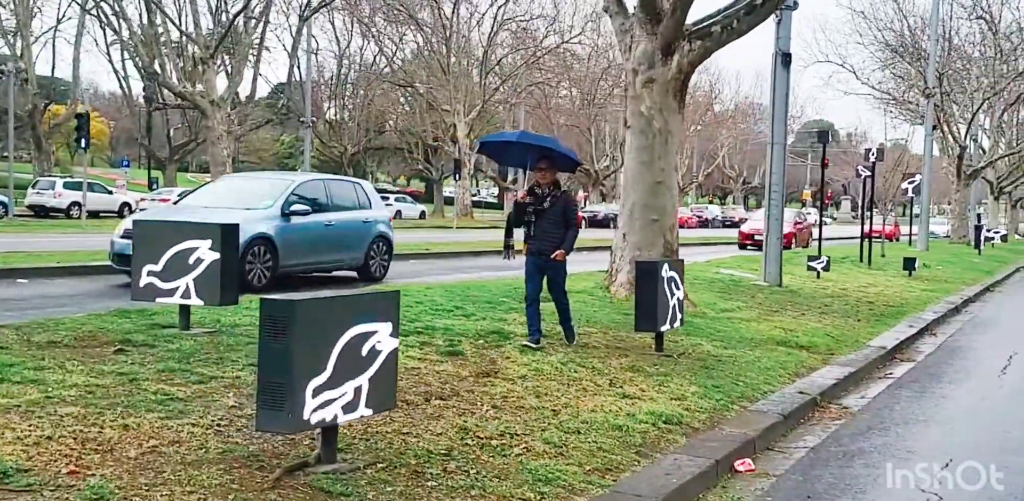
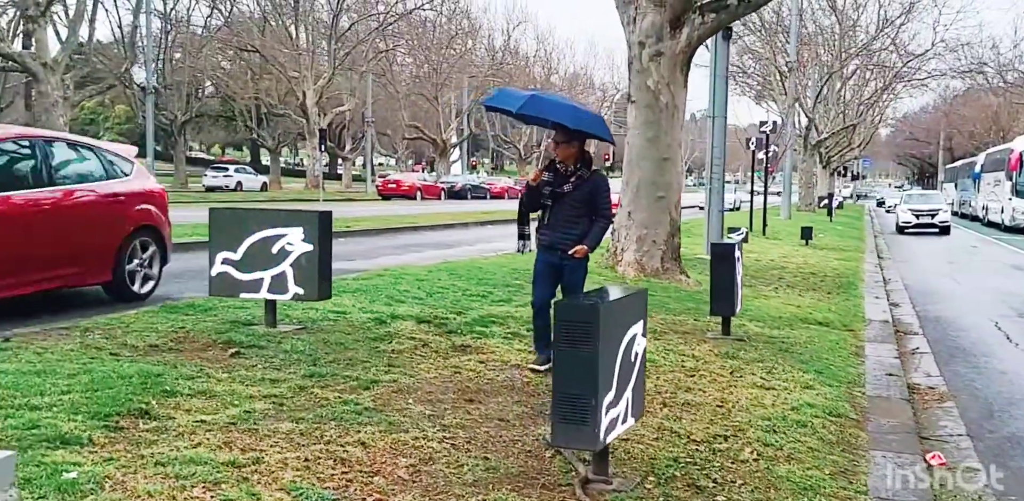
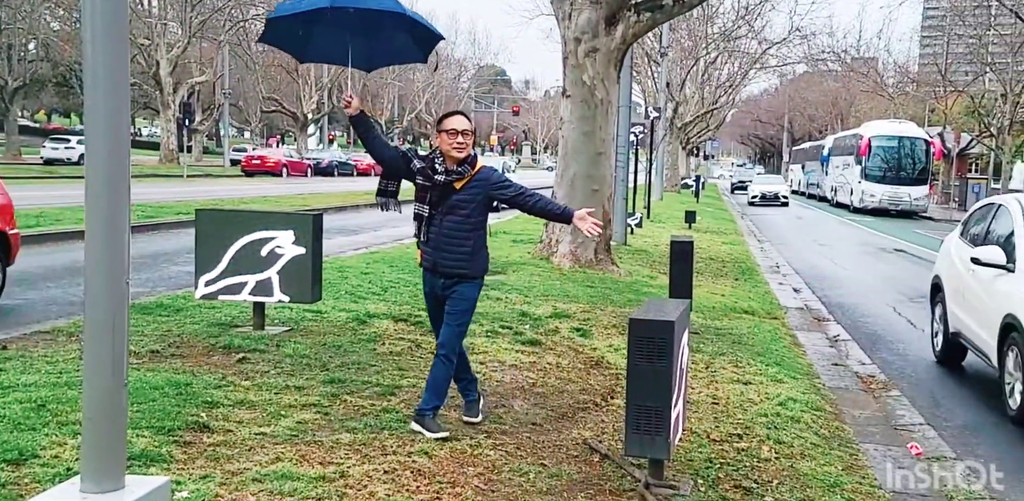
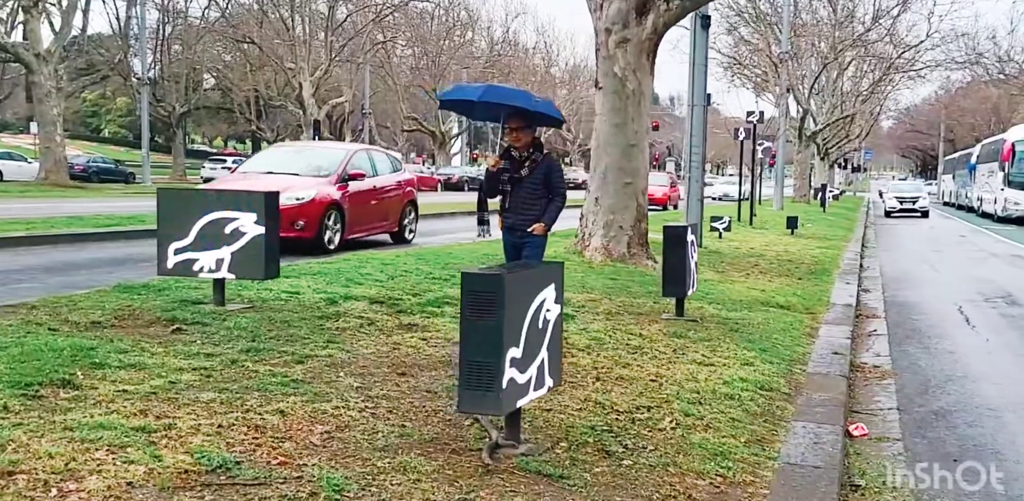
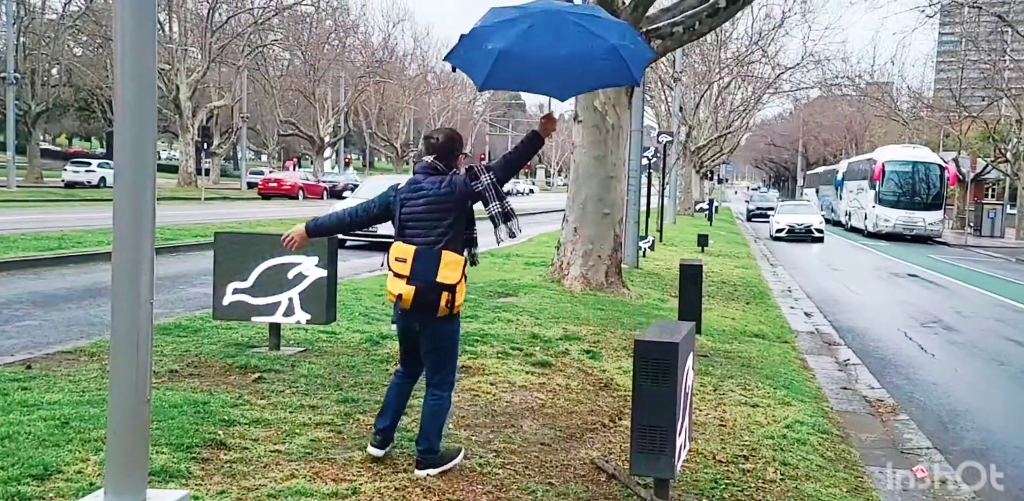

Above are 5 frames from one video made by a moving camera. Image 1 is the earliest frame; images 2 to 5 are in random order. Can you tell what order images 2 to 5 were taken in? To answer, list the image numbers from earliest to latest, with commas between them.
4, 2, 3, 5
